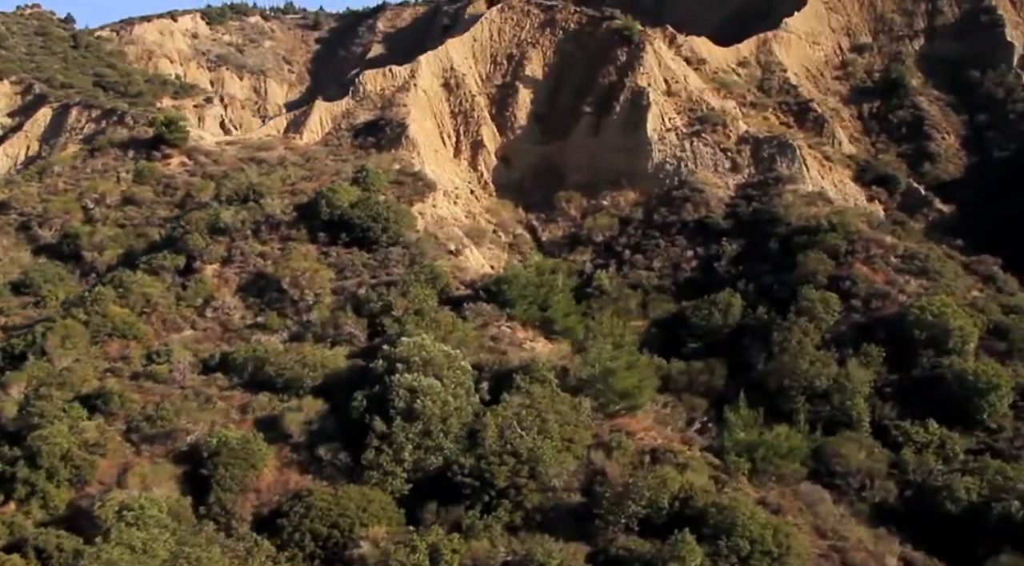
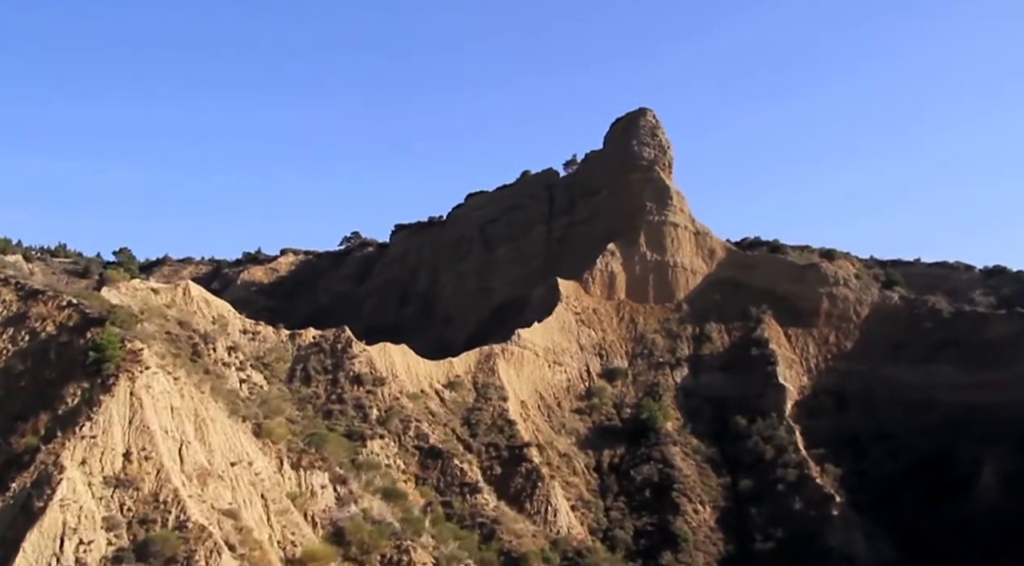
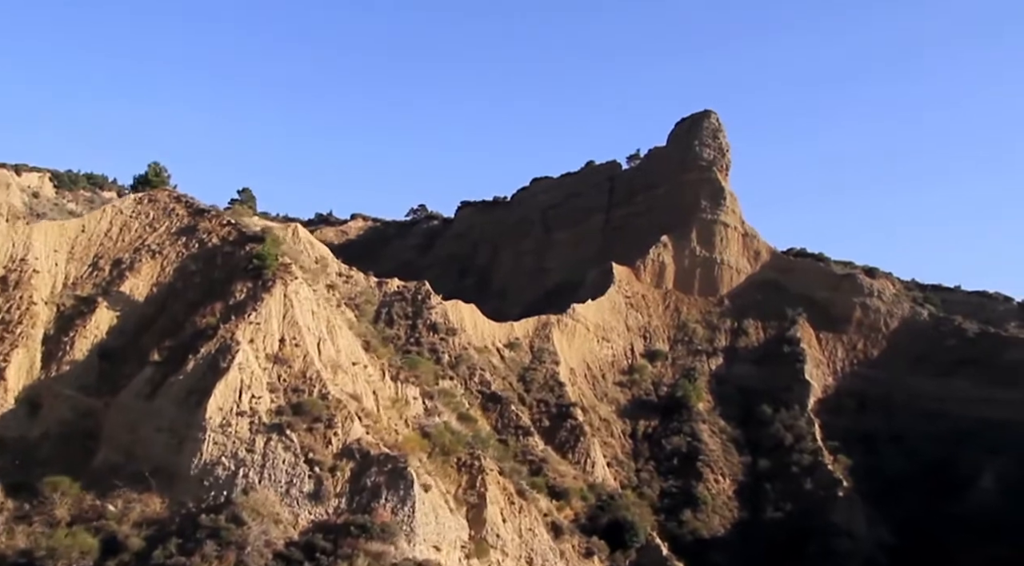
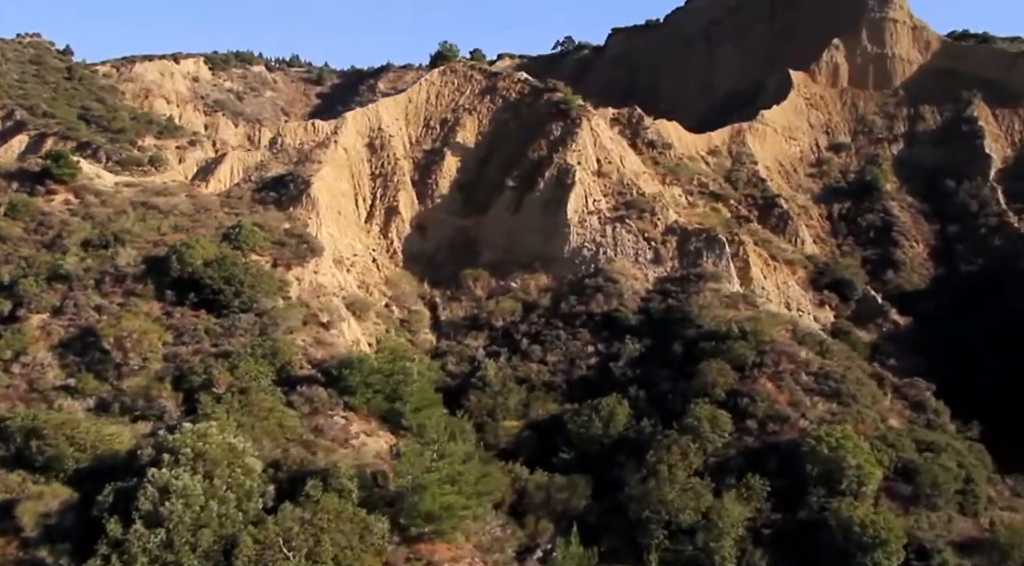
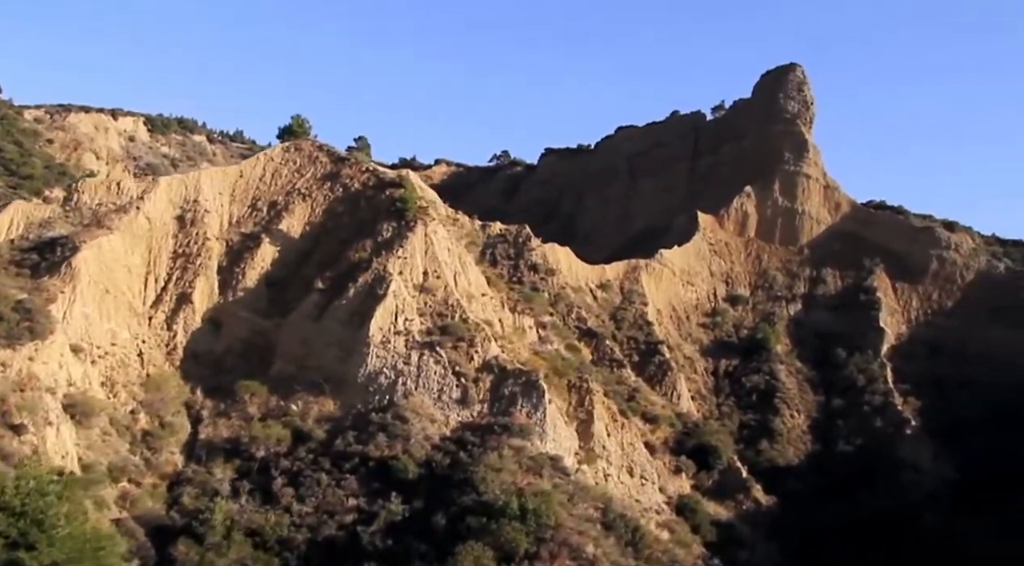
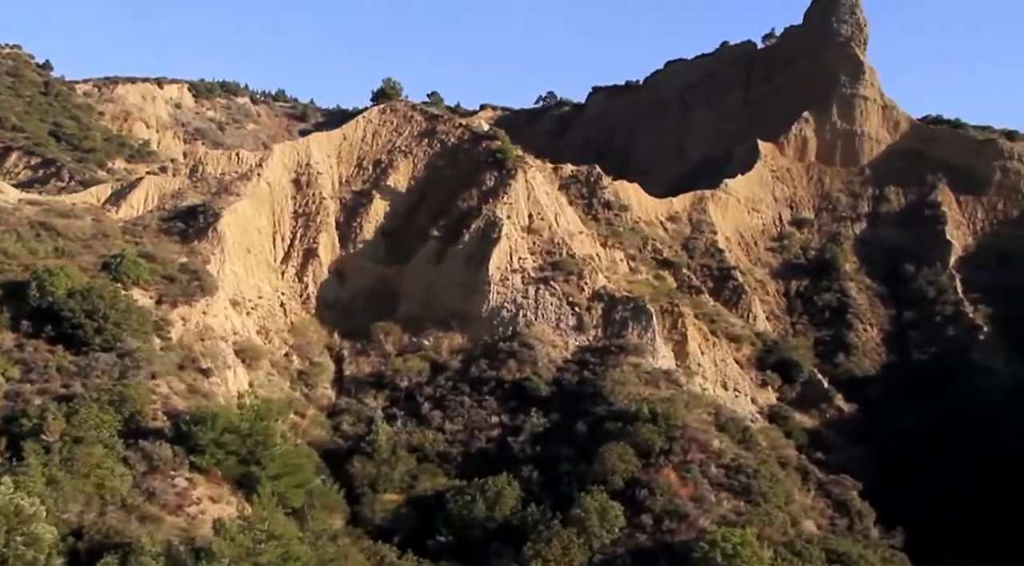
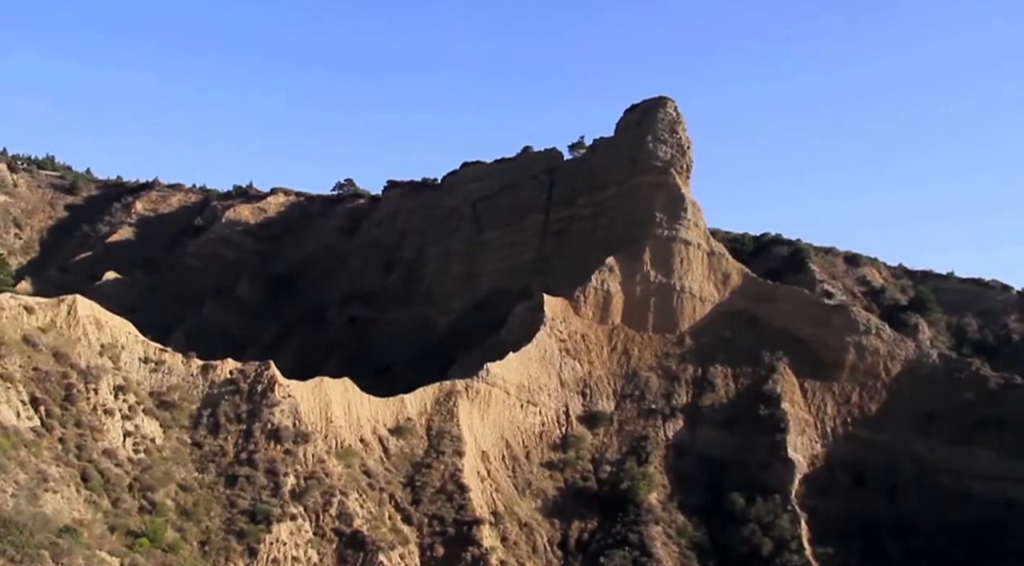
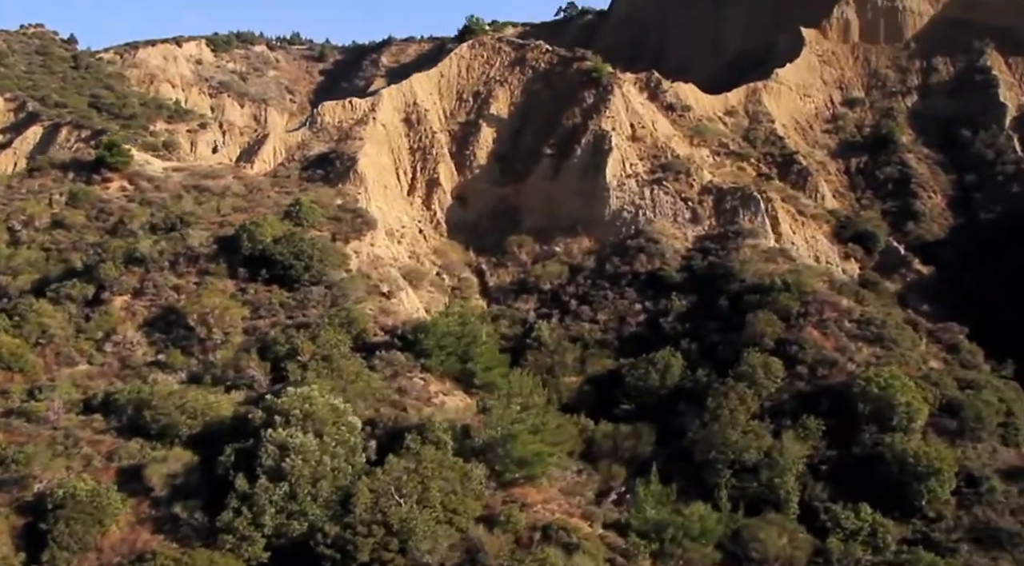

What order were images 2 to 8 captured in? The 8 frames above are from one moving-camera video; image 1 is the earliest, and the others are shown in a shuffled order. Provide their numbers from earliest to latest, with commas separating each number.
8, 4, 6, 5, 3, 2, 7
